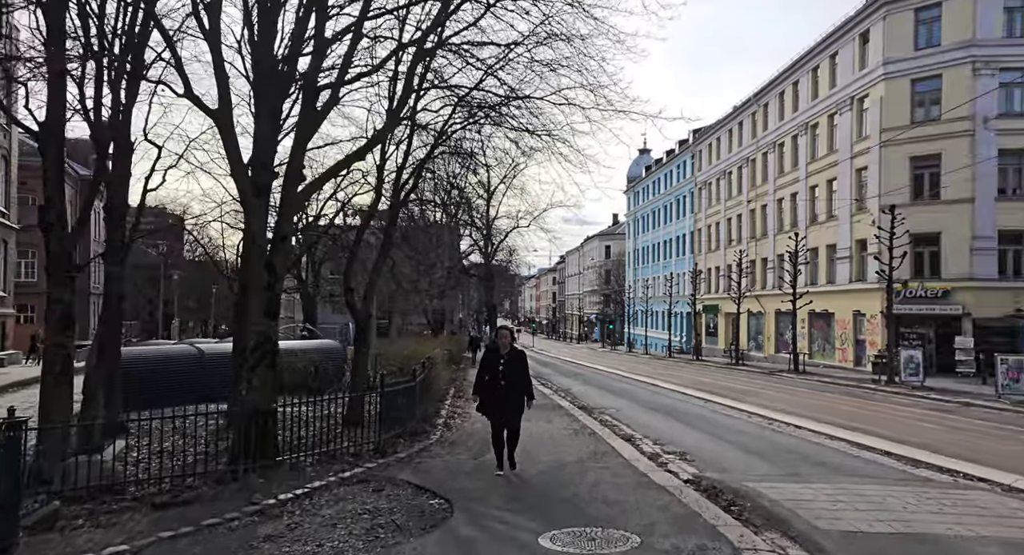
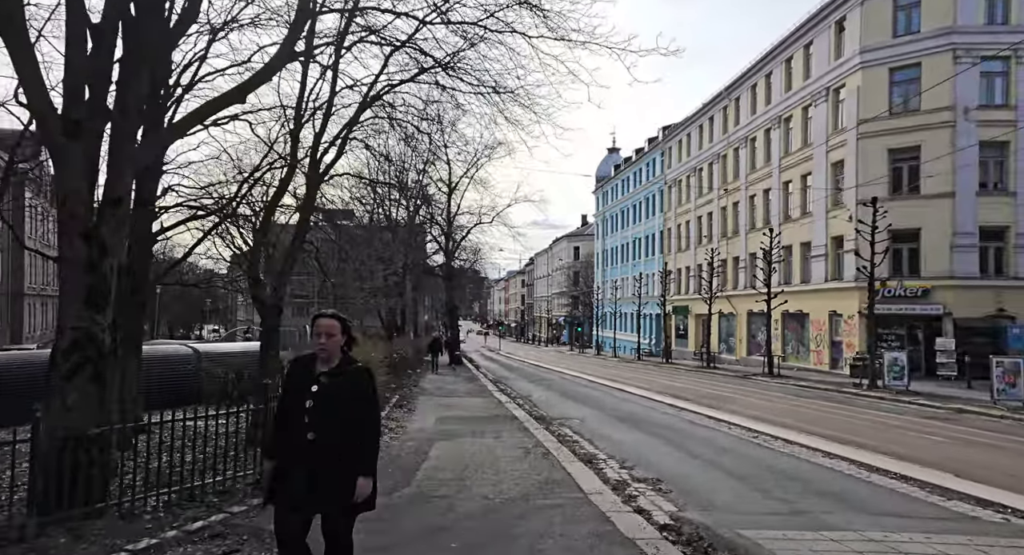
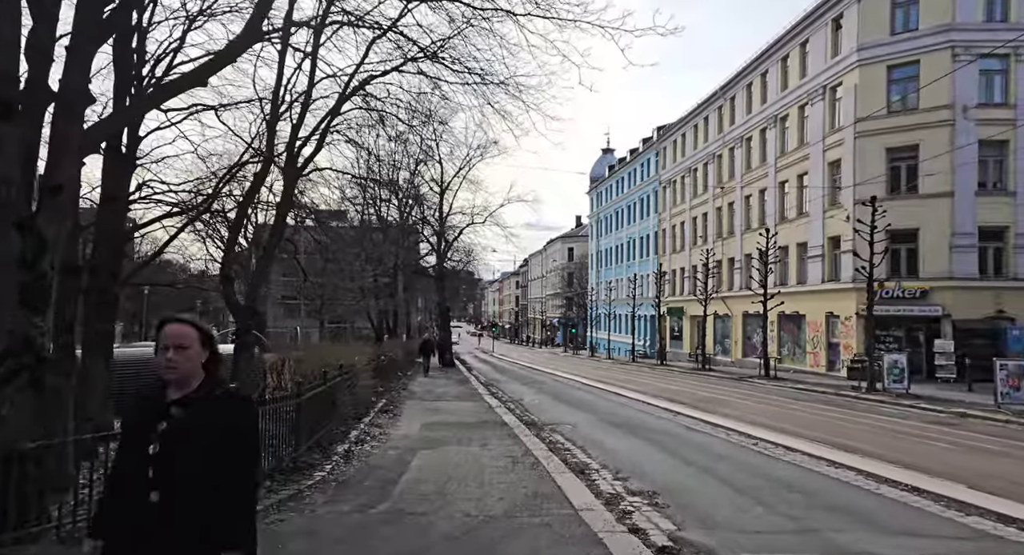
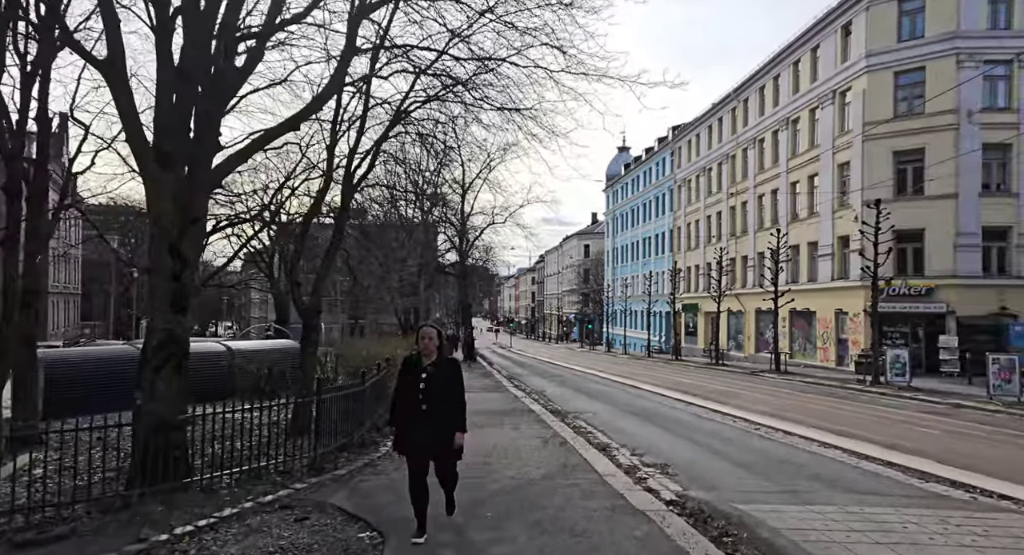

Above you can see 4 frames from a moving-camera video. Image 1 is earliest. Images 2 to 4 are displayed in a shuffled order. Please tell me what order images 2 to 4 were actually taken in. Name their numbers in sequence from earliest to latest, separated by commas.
4, 2, 3
